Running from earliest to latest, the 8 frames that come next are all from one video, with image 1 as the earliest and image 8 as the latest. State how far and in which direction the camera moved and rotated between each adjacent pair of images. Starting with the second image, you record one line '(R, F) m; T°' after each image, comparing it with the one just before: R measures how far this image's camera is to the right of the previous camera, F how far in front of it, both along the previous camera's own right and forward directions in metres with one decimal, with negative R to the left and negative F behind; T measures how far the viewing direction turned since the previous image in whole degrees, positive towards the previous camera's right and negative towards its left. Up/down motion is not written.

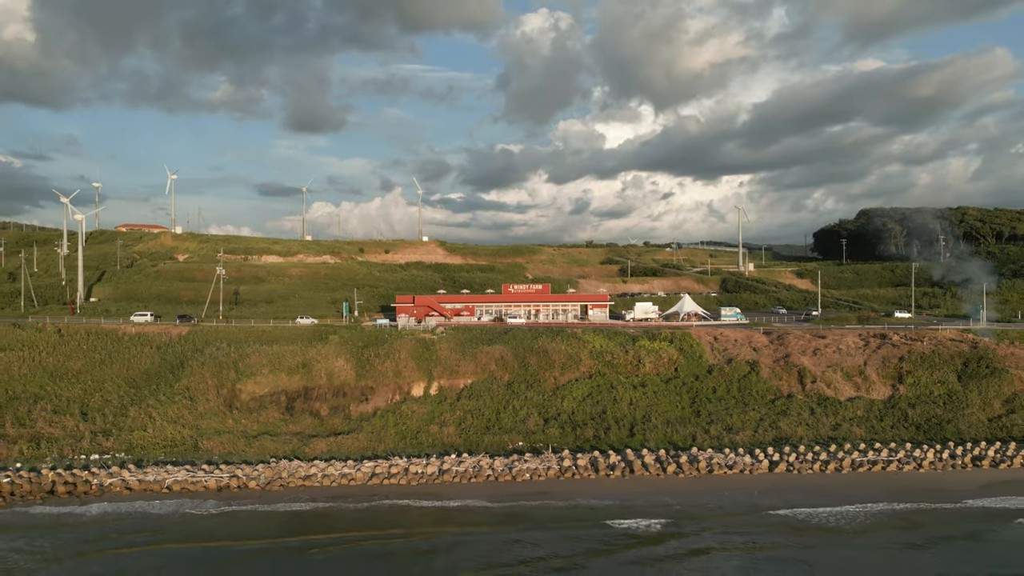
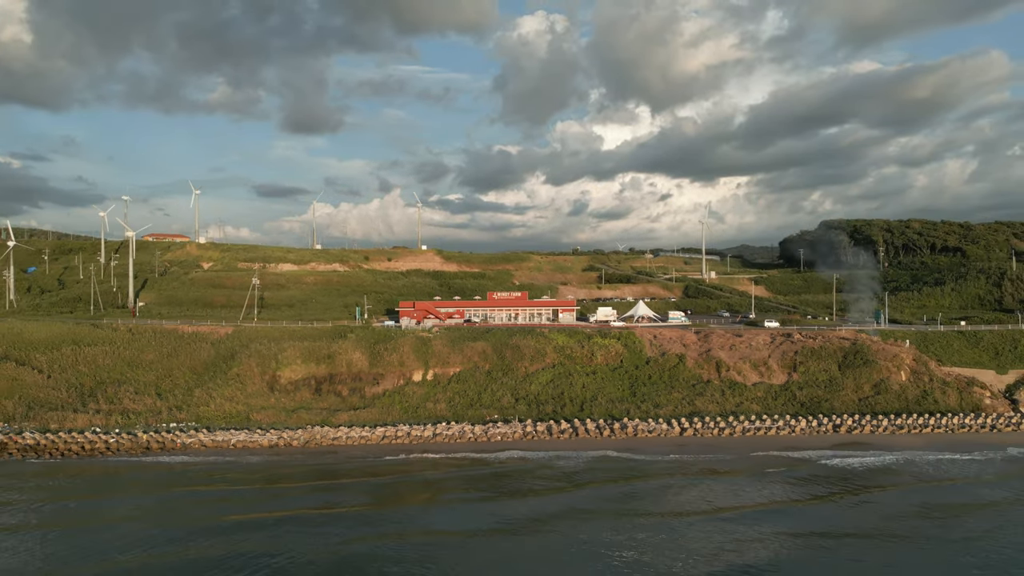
(+0.8, -6.9) m; 0°
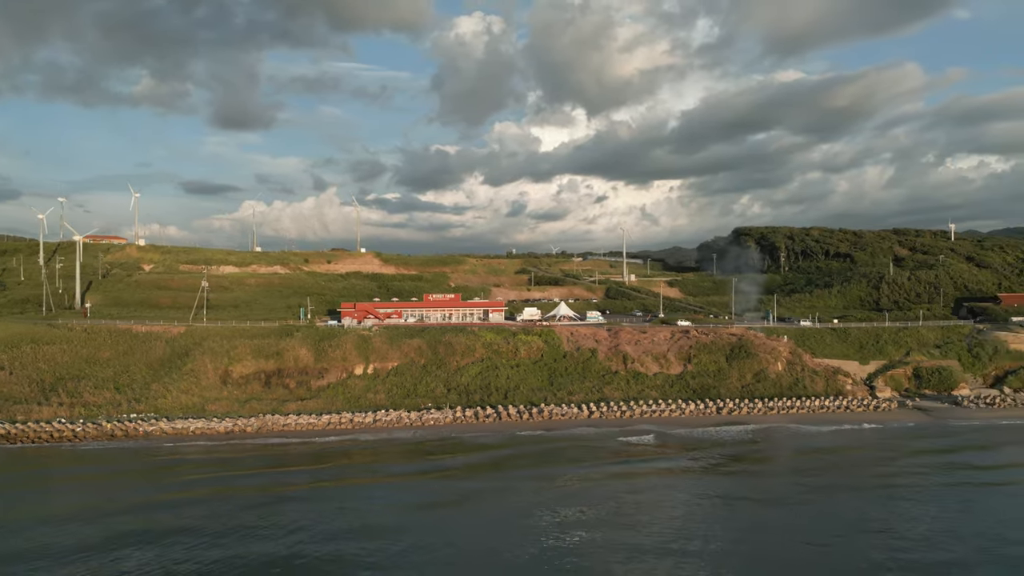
(+0.3, -4.1) m; +5°
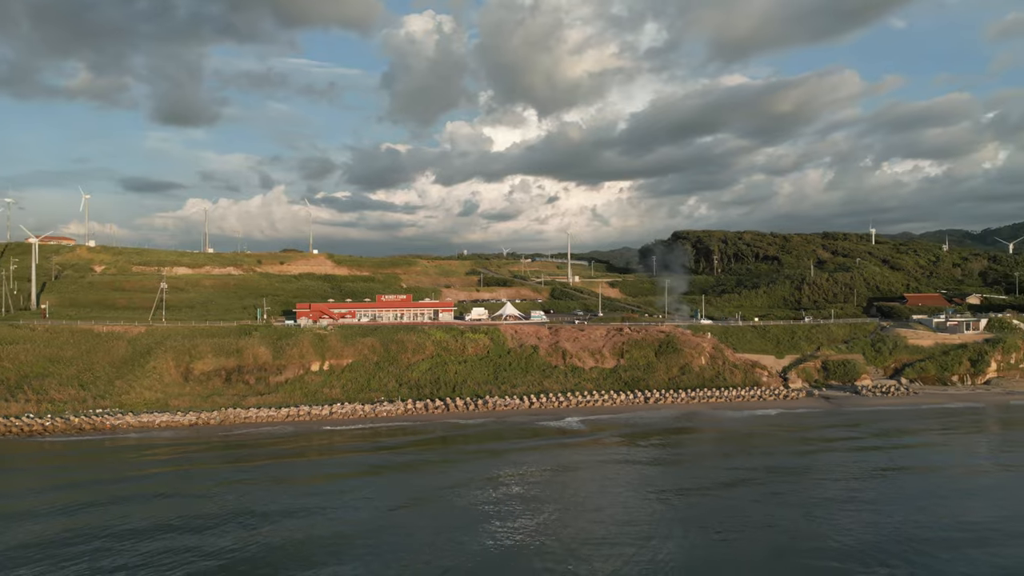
(+0.2, -2.9) m; +4°
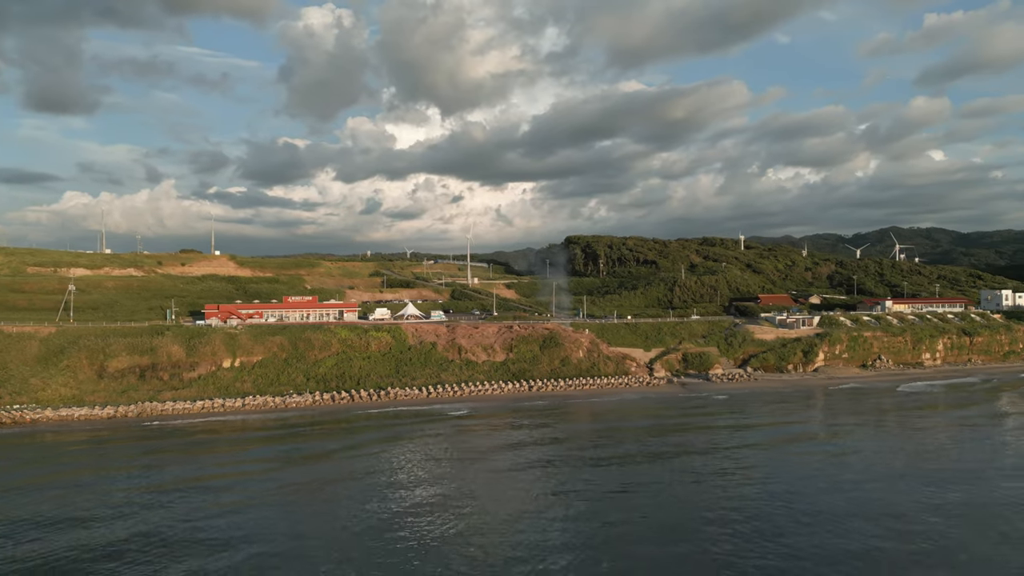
(+0.2, -4.6) m; +8°
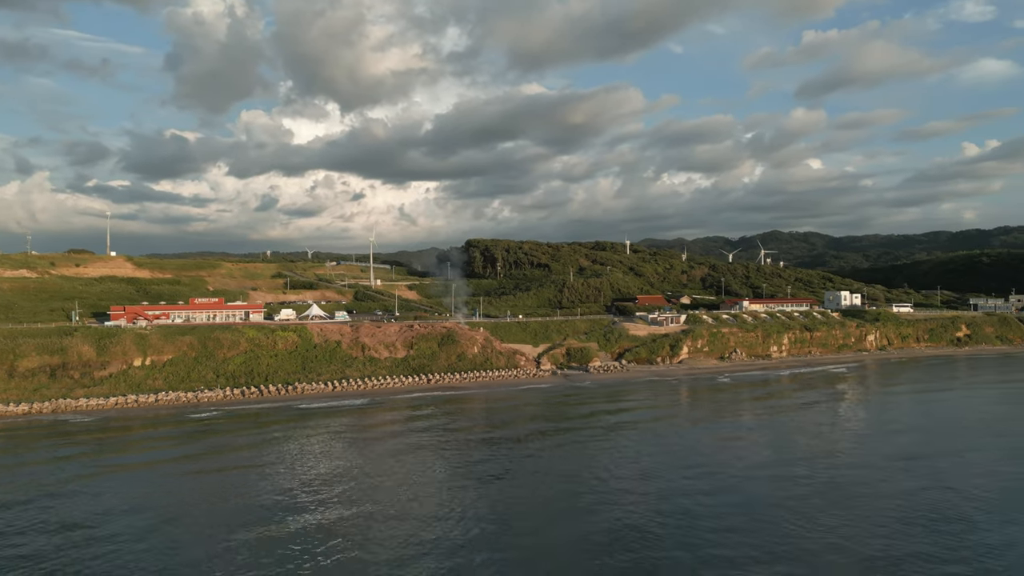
(+0.2, -4.7) m; +8°
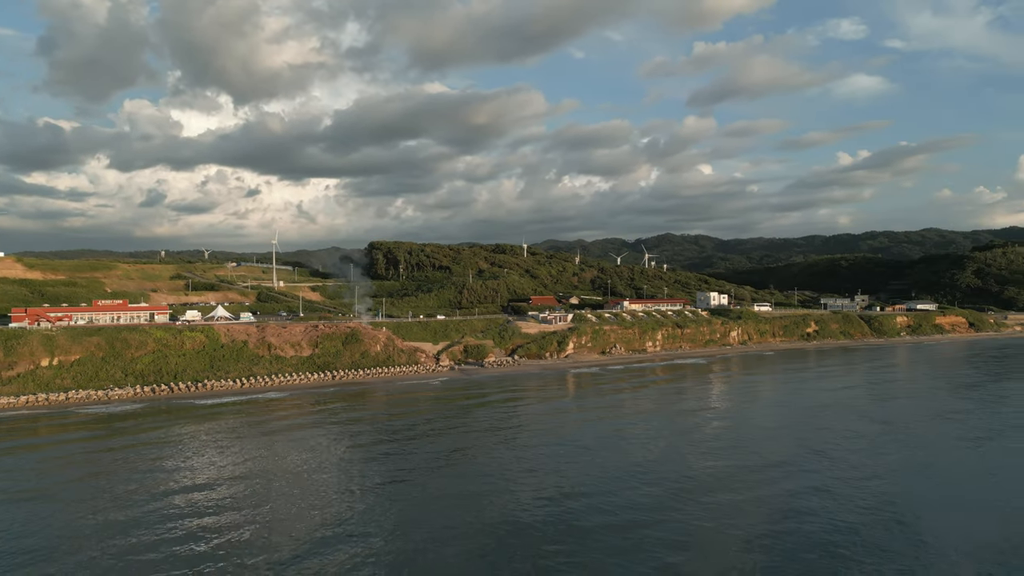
(+0.2, -4.7) m; +8°
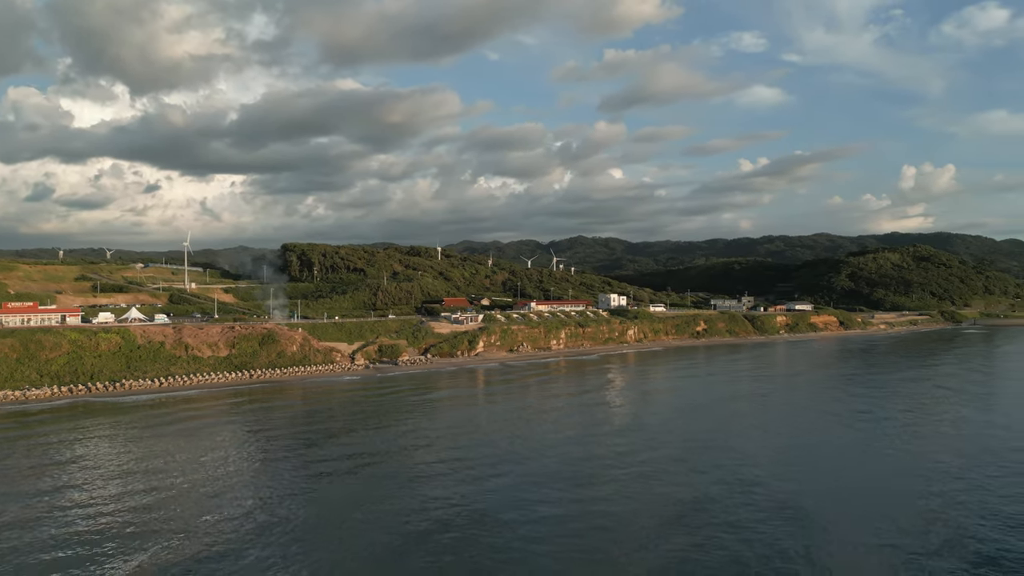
(+0.2, -4.1) m; +7°
